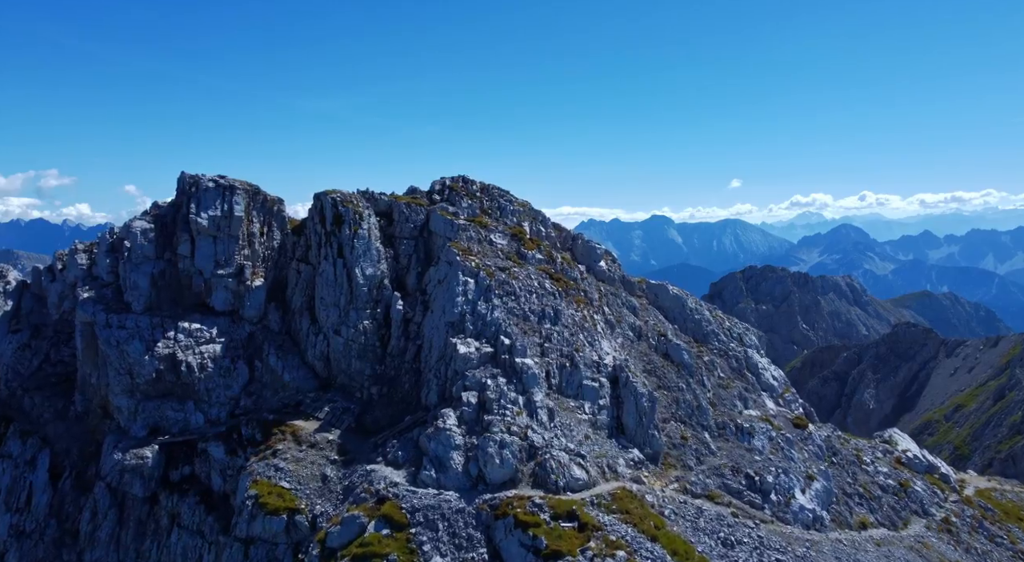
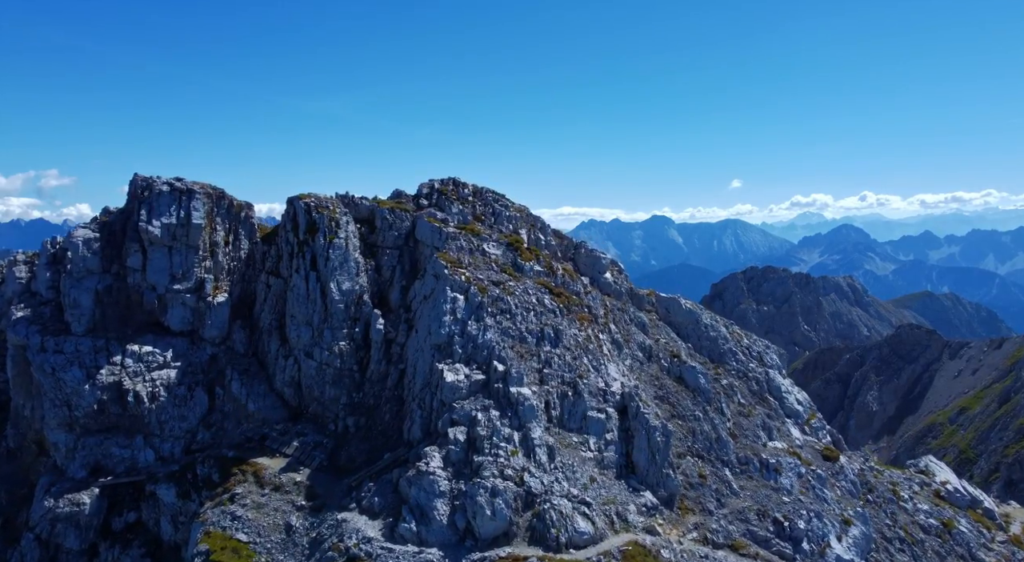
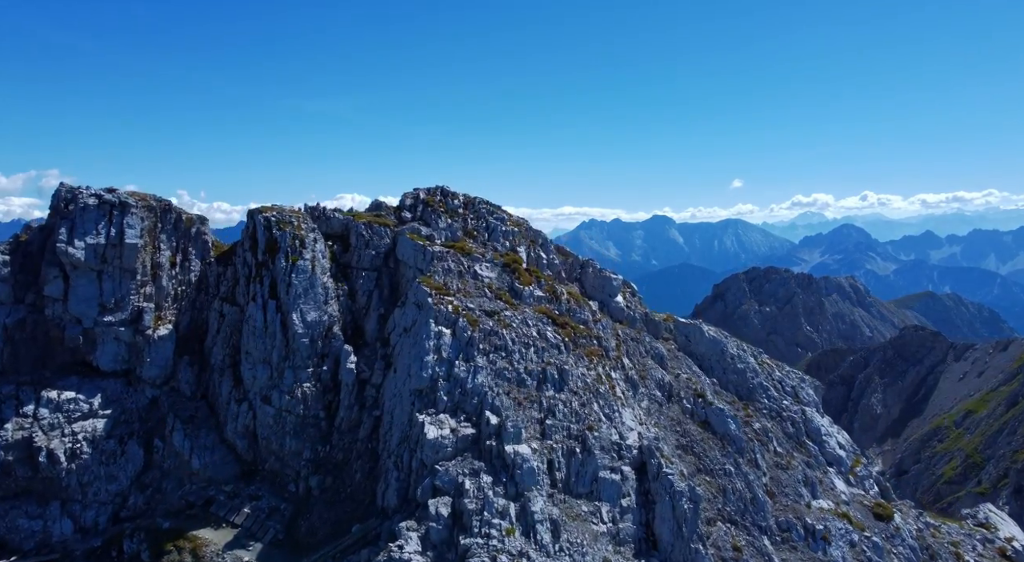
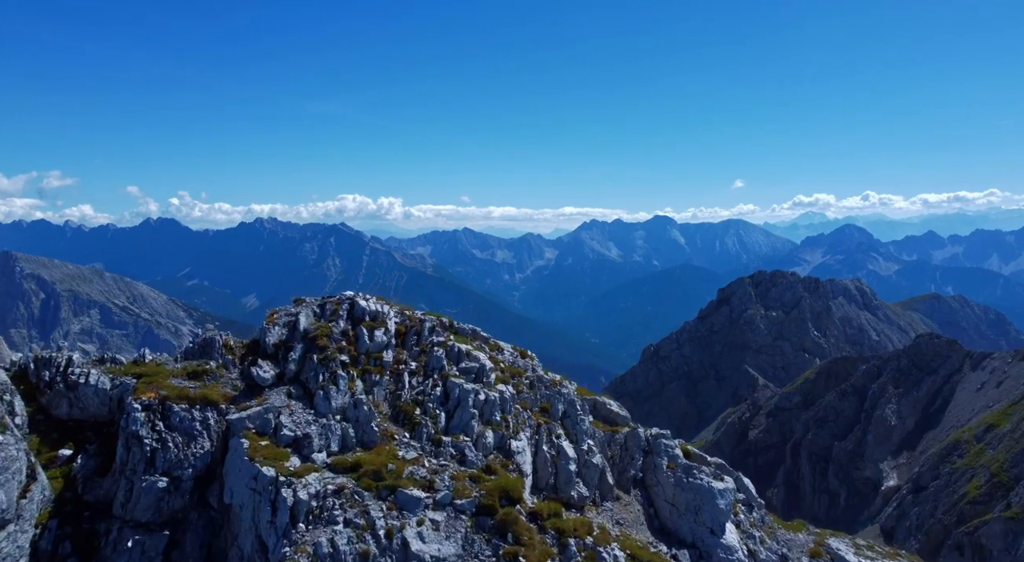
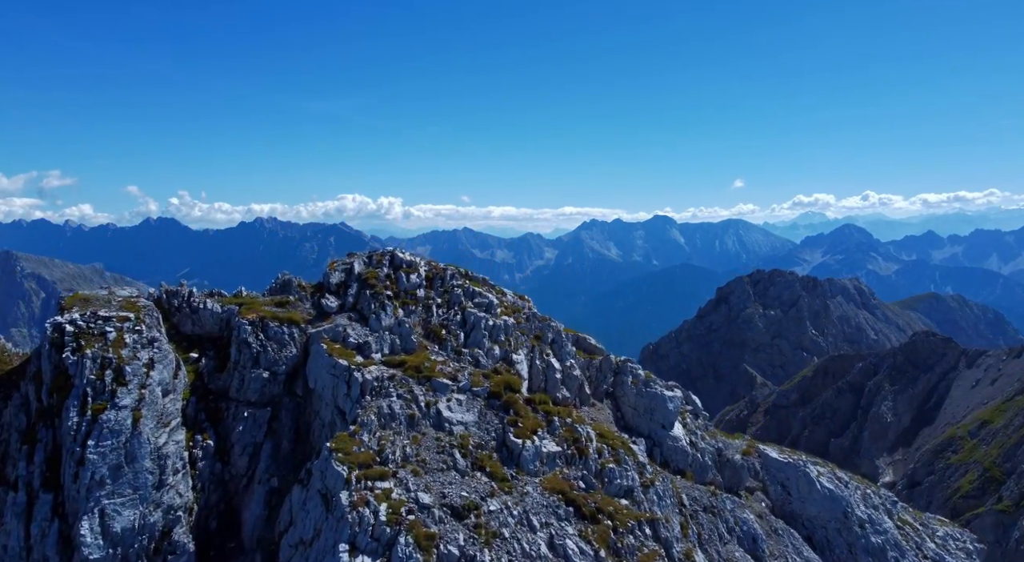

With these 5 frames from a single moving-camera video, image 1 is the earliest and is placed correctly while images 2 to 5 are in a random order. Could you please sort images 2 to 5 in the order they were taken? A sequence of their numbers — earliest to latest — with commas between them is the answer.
2, 3, 5, 4
